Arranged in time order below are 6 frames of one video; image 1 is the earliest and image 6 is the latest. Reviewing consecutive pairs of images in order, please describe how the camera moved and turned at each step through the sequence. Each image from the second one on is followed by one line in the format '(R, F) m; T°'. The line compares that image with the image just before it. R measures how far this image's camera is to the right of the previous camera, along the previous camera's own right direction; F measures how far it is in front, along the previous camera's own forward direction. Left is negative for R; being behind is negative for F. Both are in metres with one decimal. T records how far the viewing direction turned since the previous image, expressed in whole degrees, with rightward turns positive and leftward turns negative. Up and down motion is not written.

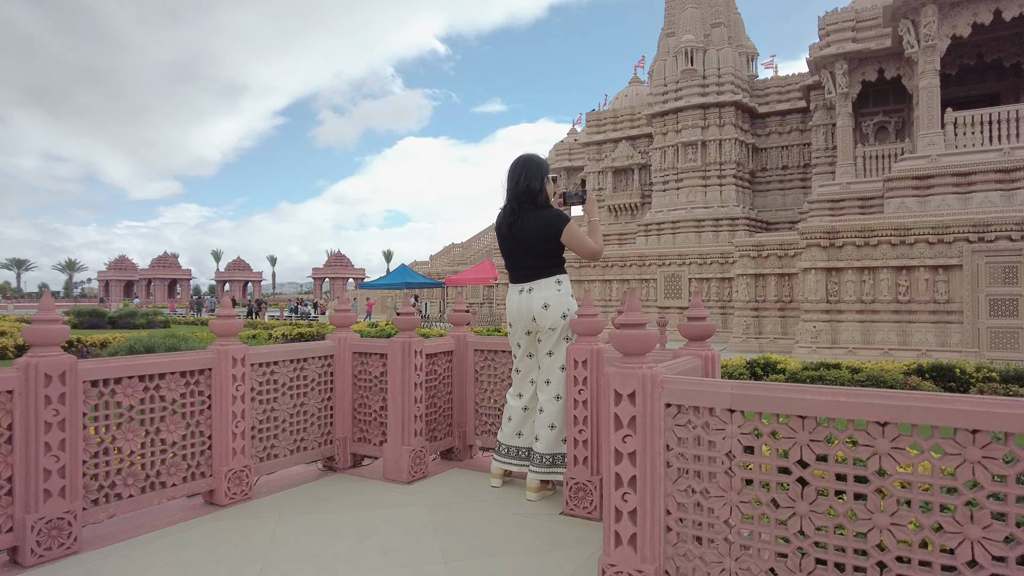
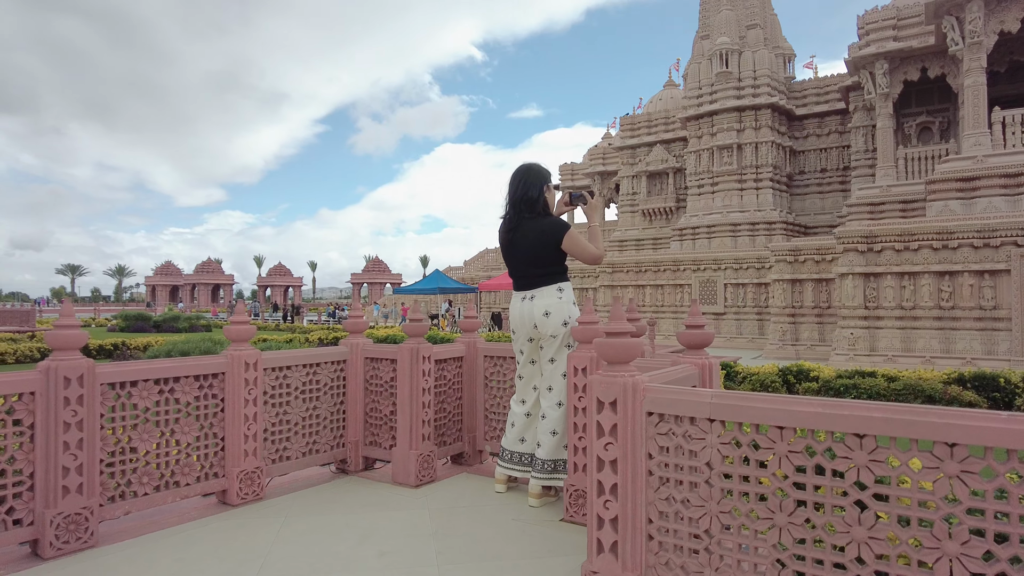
(+0.2, 0.0) m; -3°
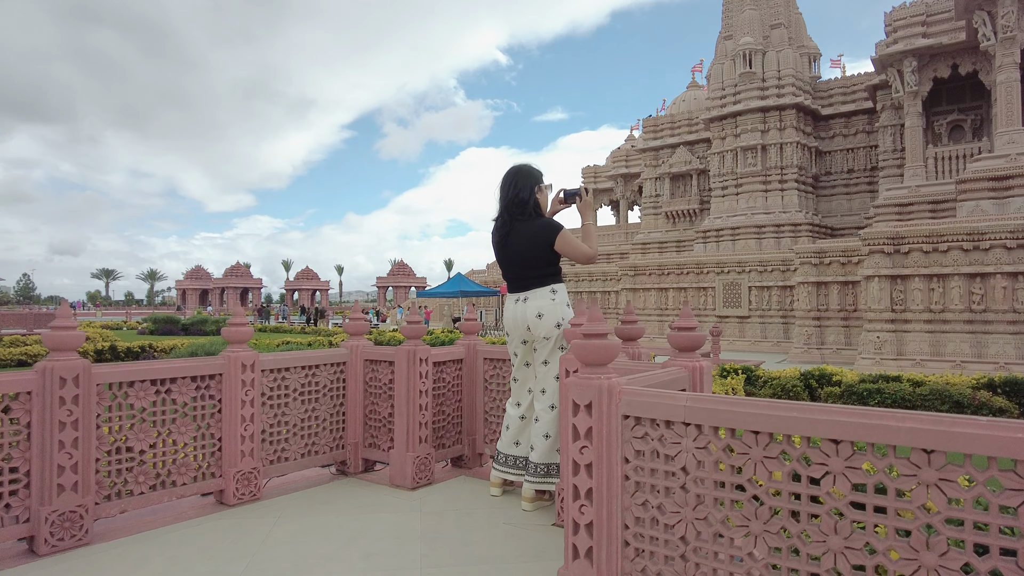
(+0.2, 0.0) m; -2°
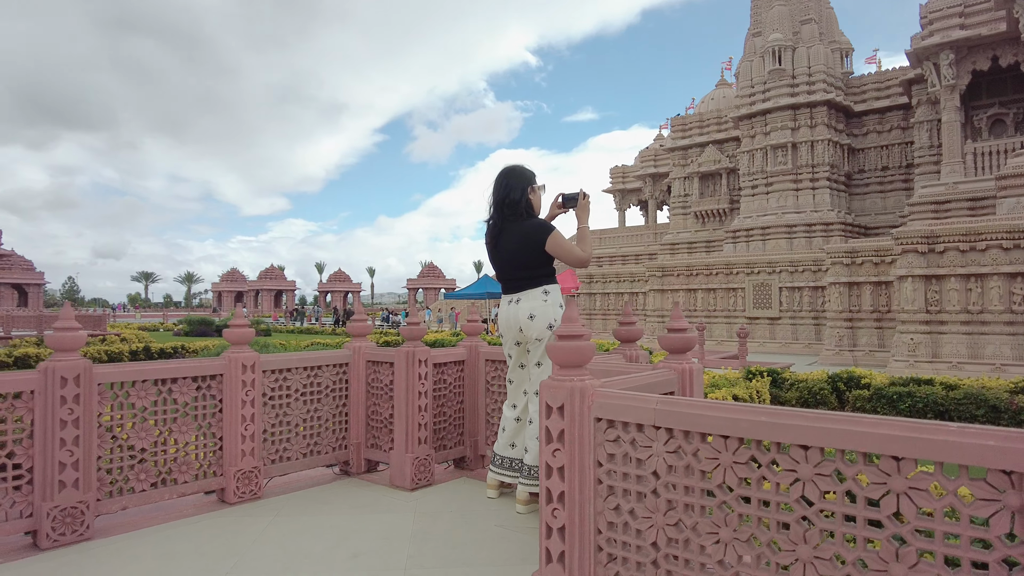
(+0.2, 0.0) m; -3°
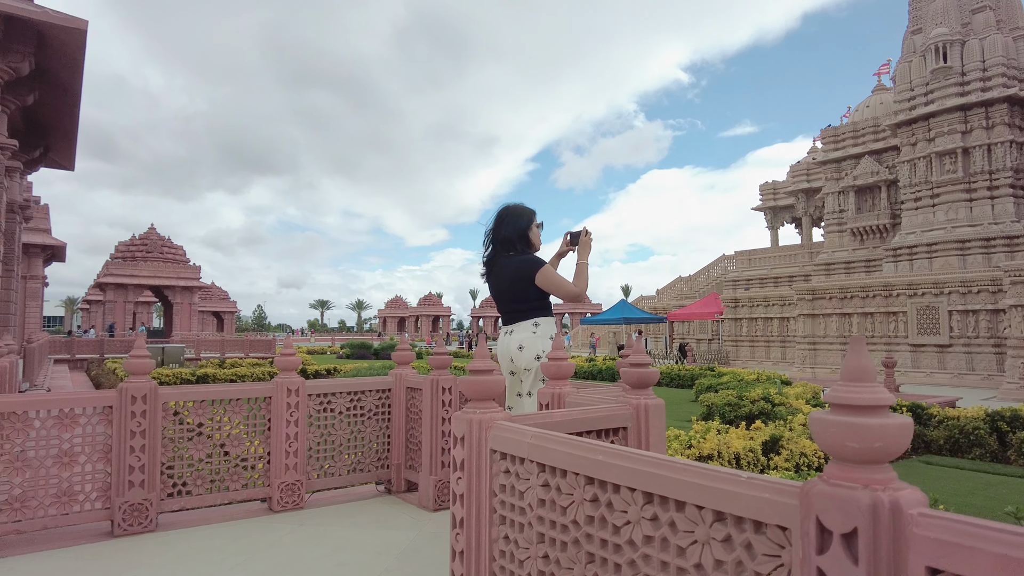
(+0.9, -0.1) m; -14°
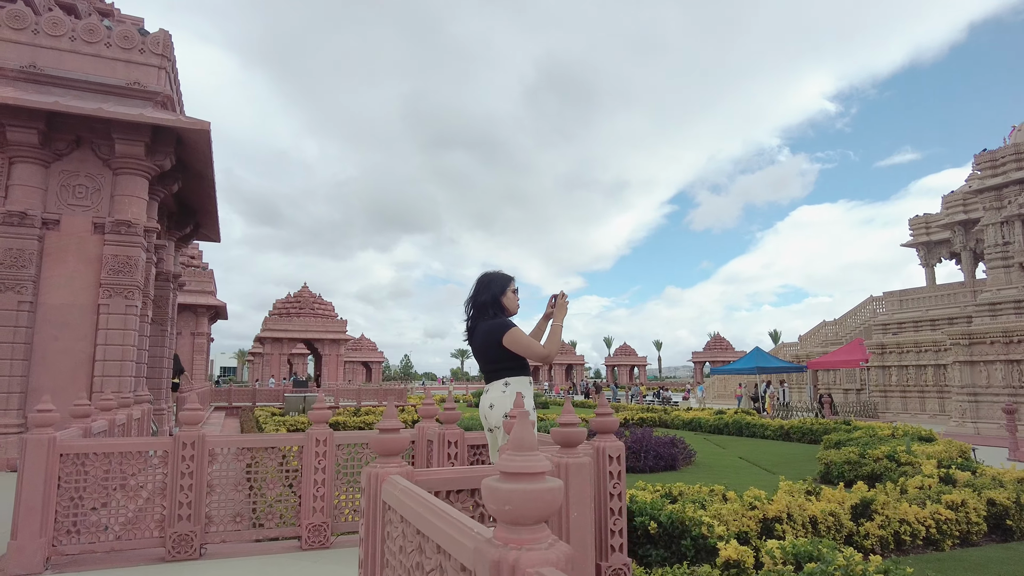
(+1.0, -0.1) m; -13°
